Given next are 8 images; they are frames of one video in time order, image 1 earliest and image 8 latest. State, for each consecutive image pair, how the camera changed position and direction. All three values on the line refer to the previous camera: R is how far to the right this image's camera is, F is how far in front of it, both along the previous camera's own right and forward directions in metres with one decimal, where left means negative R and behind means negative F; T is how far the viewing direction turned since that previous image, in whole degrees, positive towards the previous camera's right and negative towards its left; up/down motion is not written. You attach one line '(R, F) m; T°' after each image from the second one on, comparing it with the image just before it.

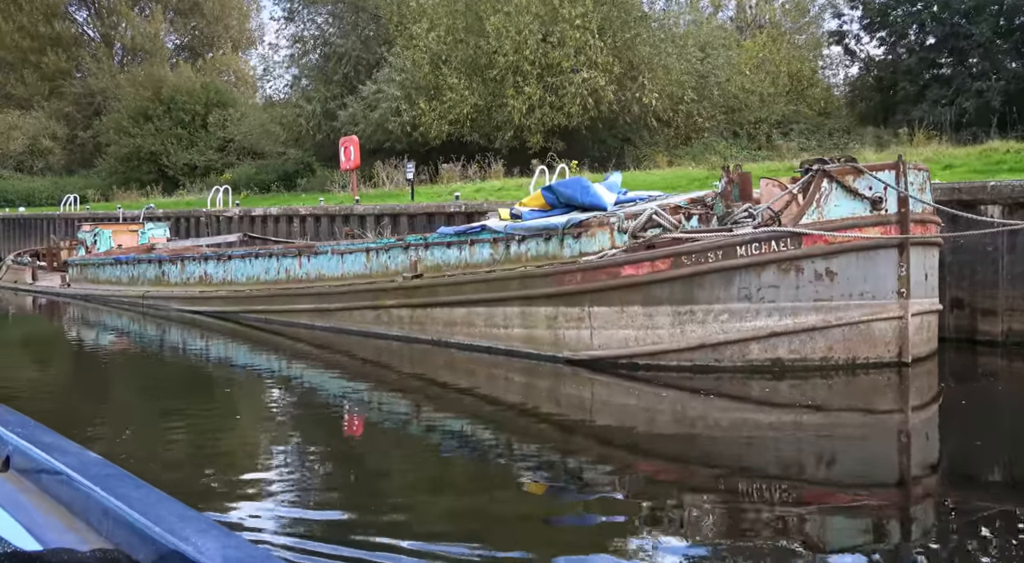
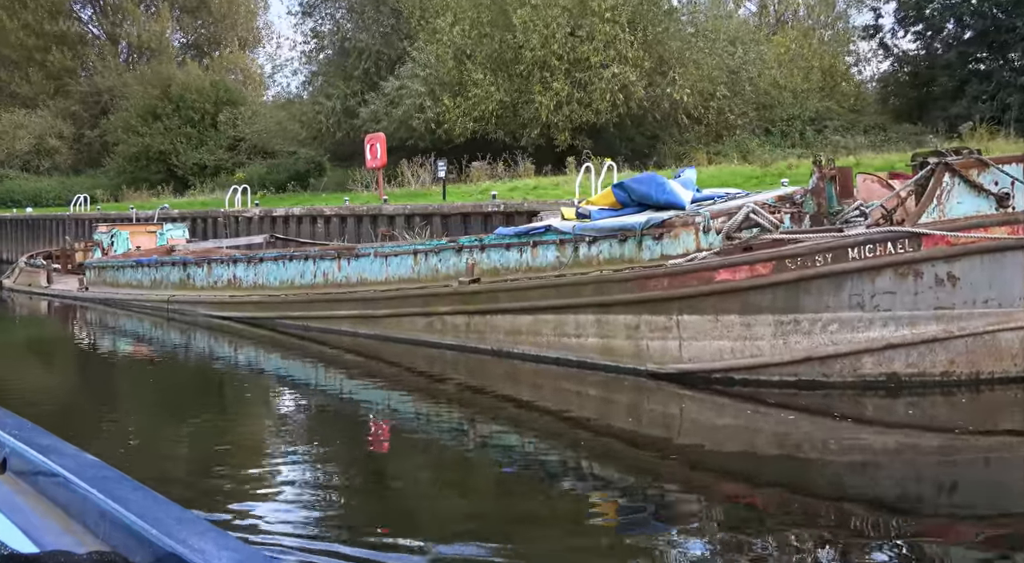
(-0.7, +0.8) m; 0°
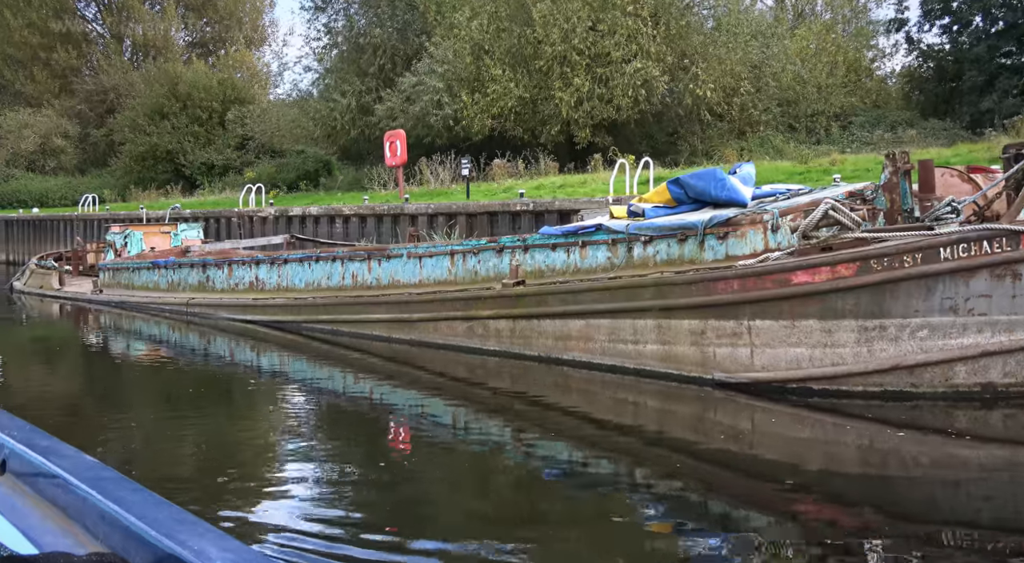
(-0.4, +0.6) m; 0°
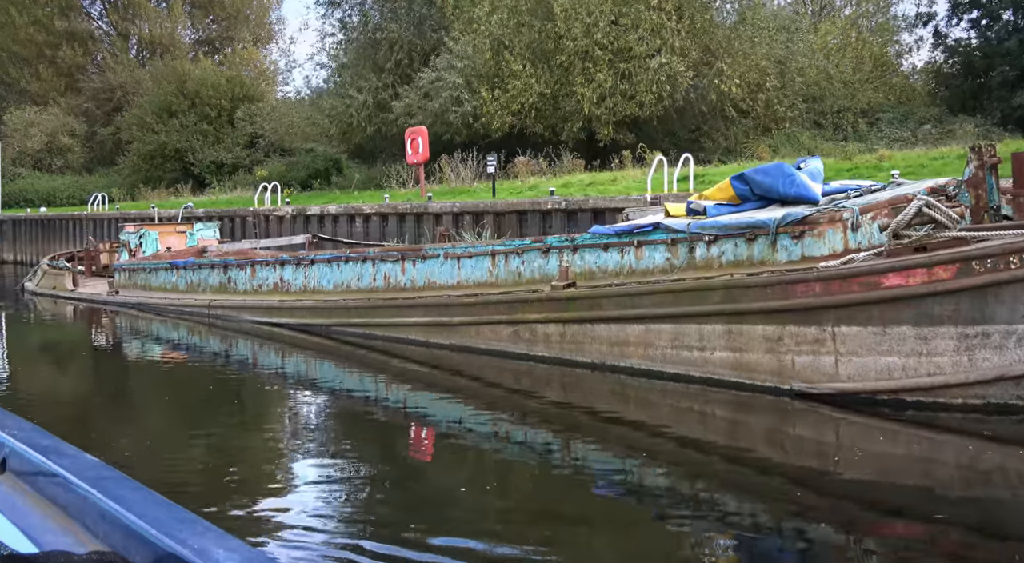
(-0.4, +0.6) m; 0°
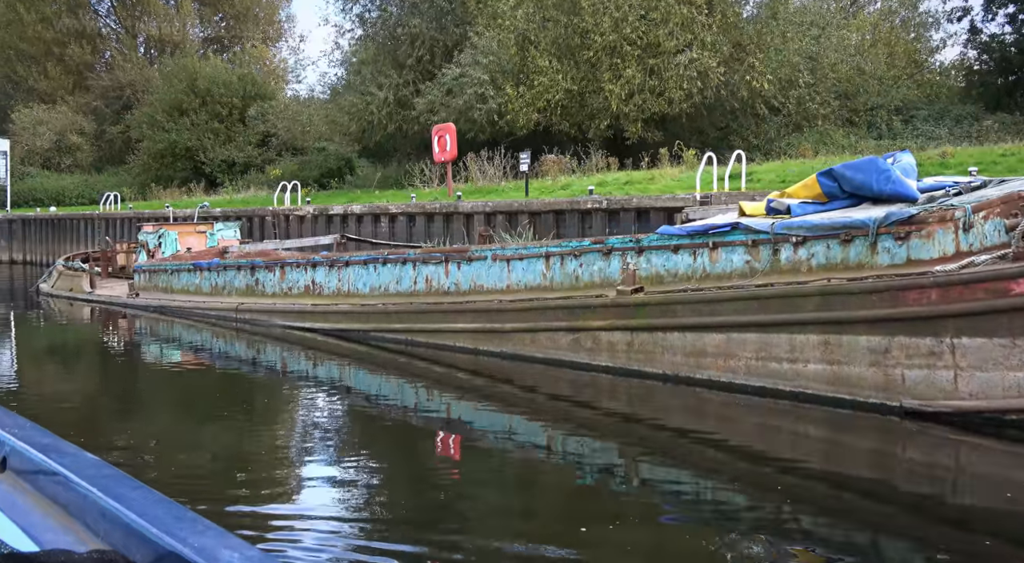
(-0.5, +0.7) m; 0°
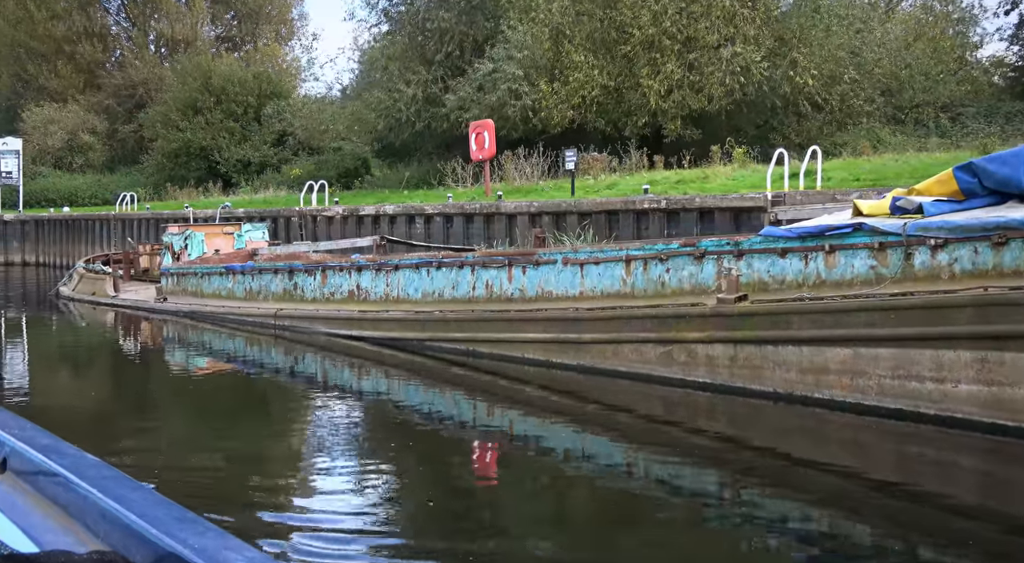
(-0.7, +0.9) m; 0°
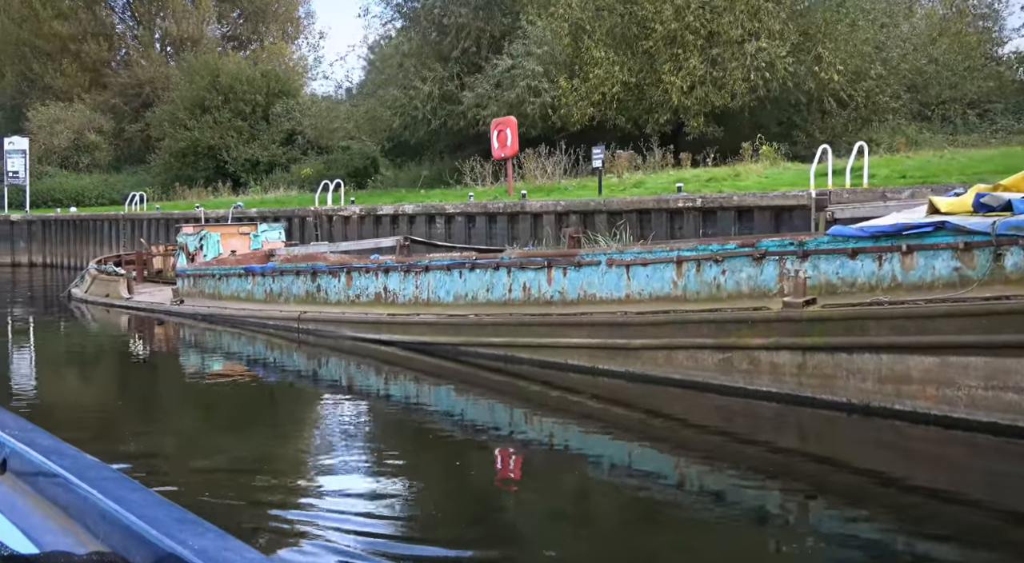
(-0.4, +0.5) m; 0°
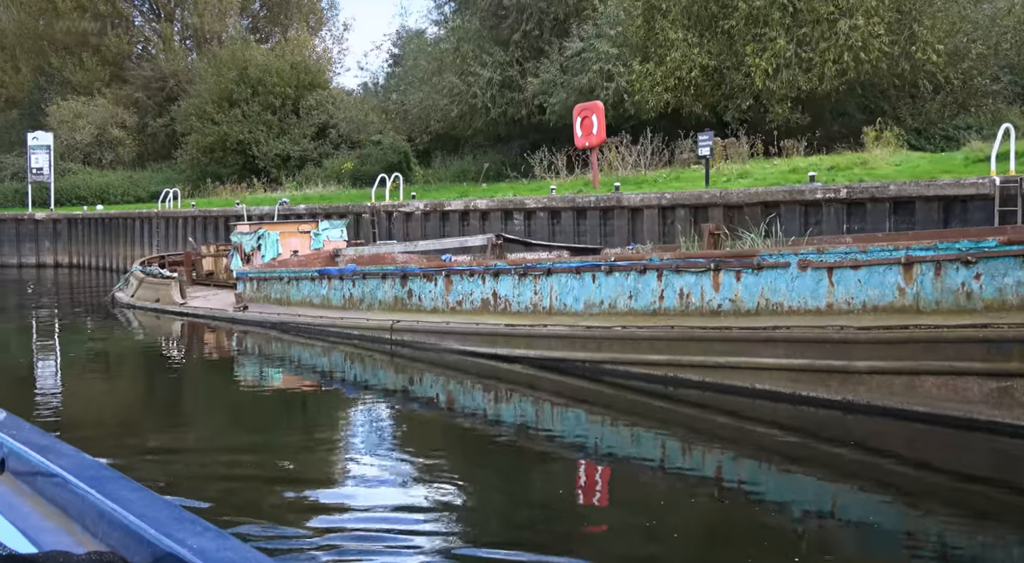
(-1.2, +1.8) m; -1°
